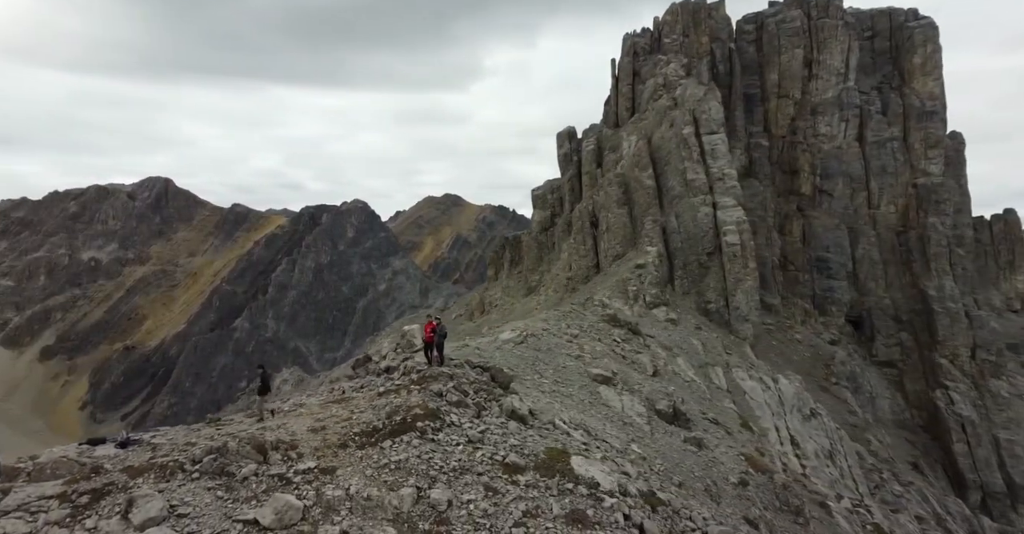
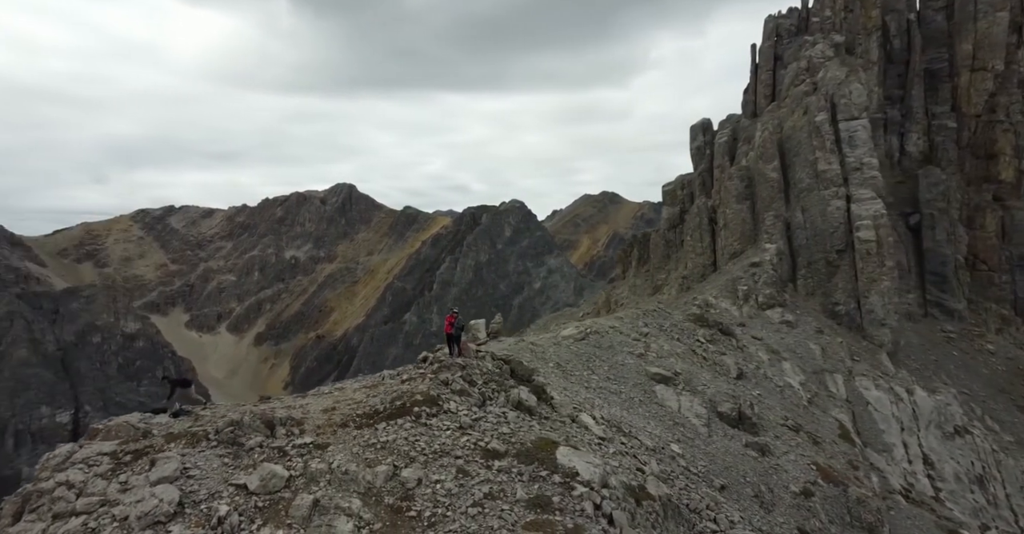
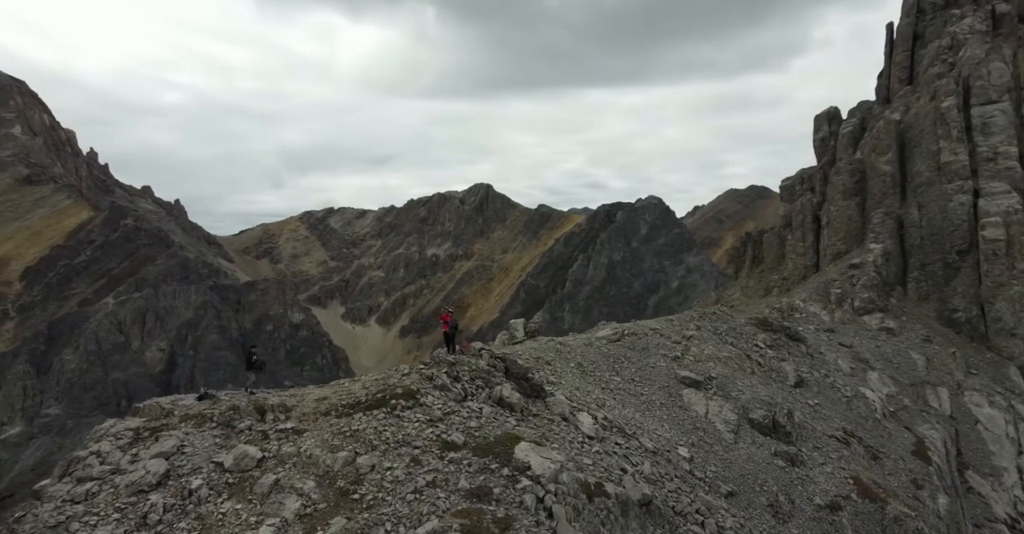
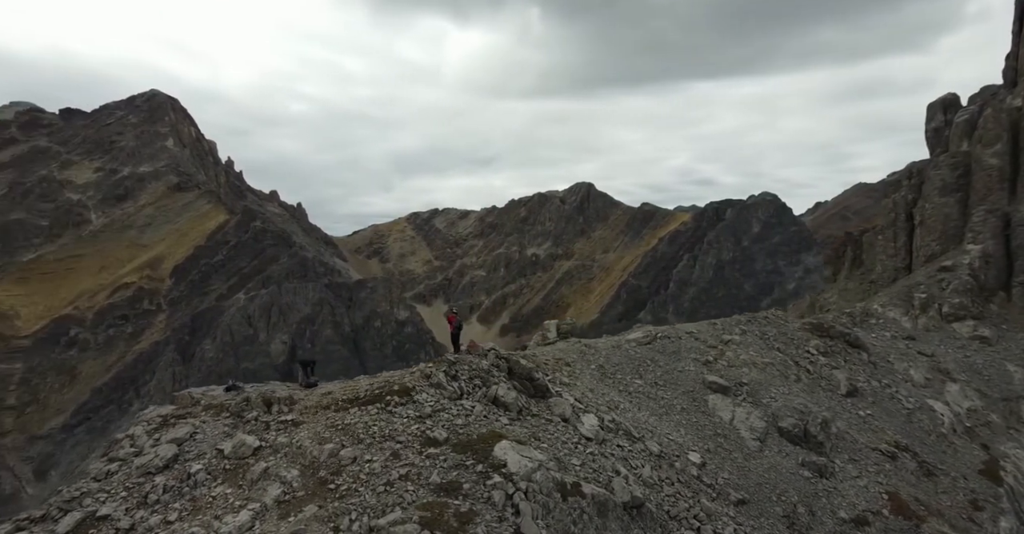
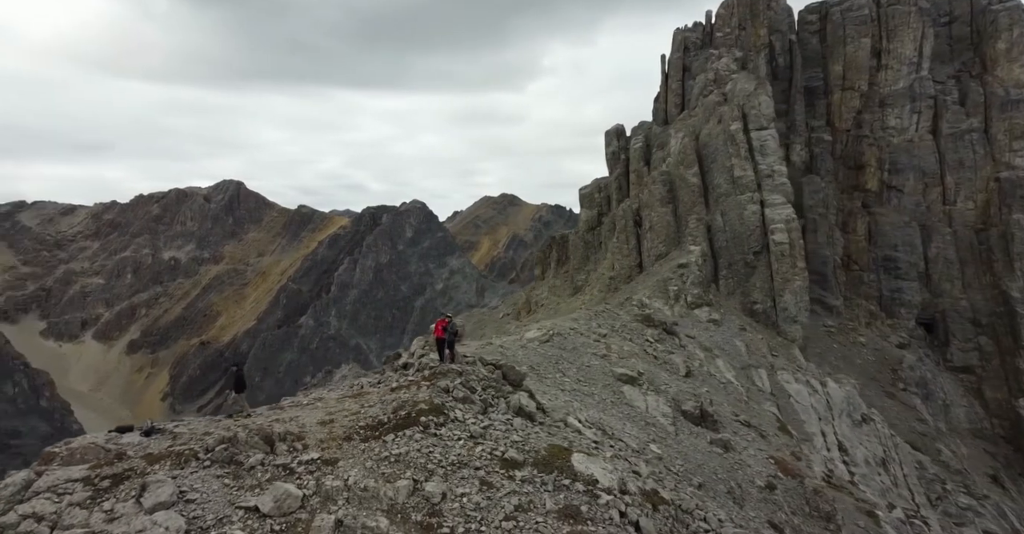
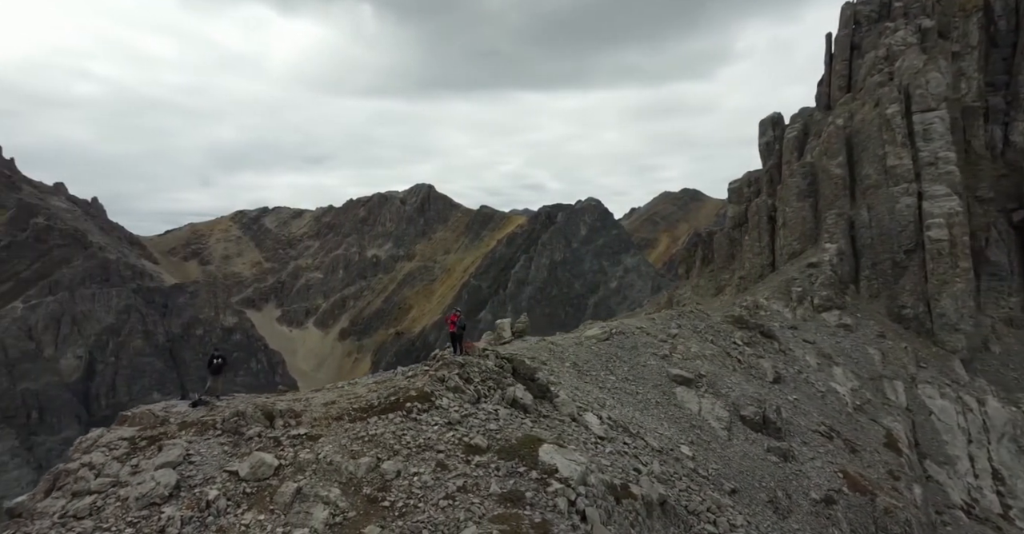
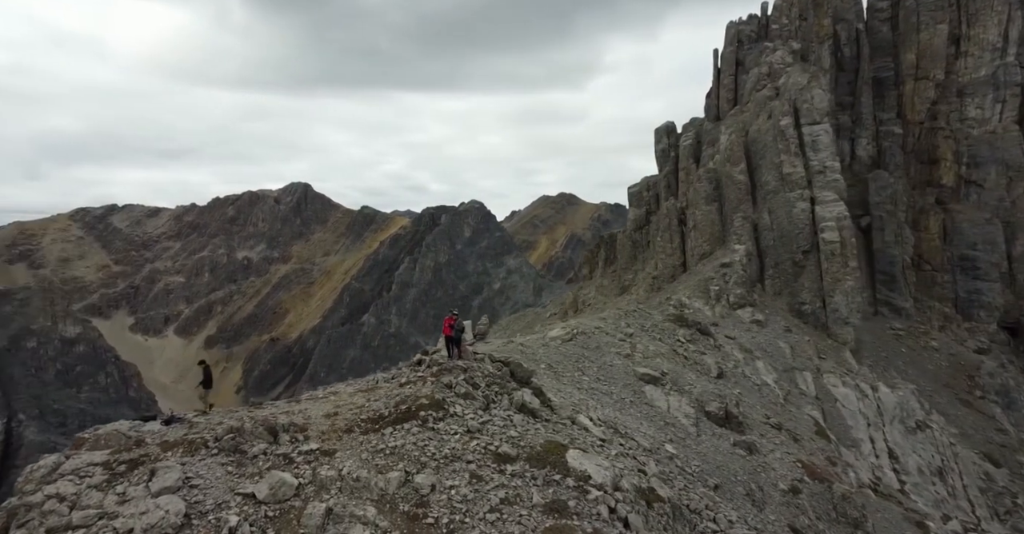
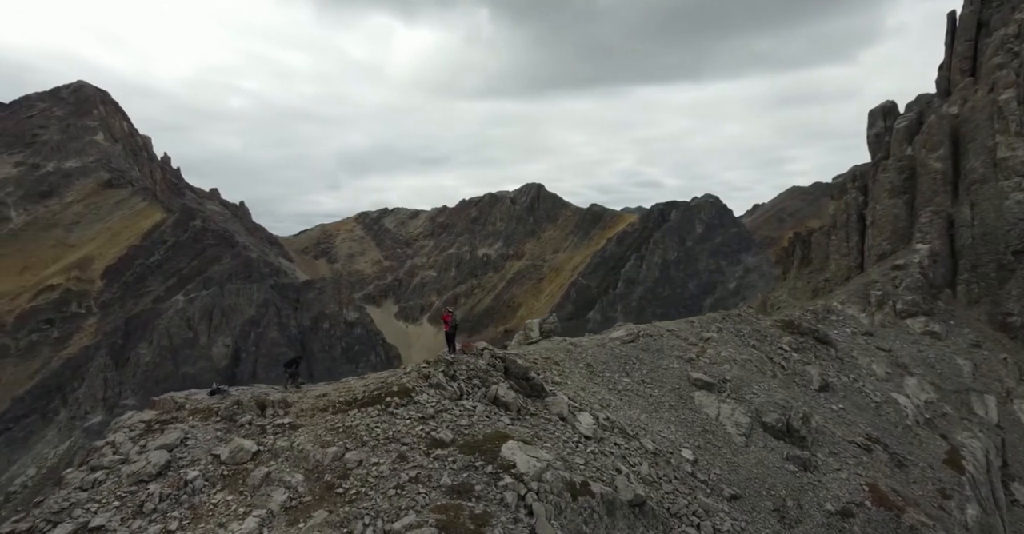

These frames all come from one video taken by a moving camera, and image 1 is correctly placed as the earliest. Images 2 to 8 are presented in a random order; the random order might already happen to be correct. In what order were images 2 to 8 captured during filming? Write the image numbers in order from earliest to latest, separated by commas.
5, 7, 2, 6, 3, 8, 4
